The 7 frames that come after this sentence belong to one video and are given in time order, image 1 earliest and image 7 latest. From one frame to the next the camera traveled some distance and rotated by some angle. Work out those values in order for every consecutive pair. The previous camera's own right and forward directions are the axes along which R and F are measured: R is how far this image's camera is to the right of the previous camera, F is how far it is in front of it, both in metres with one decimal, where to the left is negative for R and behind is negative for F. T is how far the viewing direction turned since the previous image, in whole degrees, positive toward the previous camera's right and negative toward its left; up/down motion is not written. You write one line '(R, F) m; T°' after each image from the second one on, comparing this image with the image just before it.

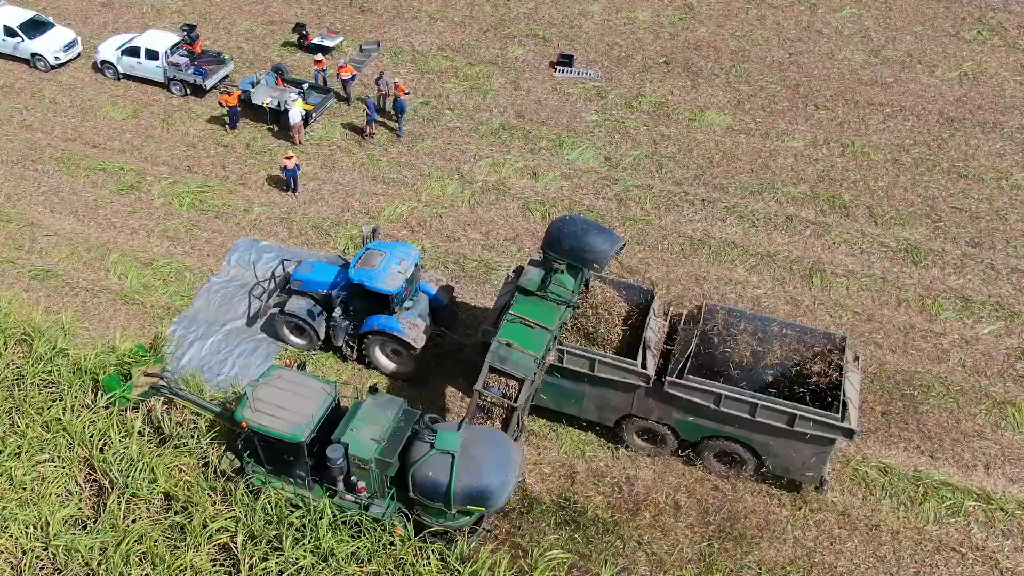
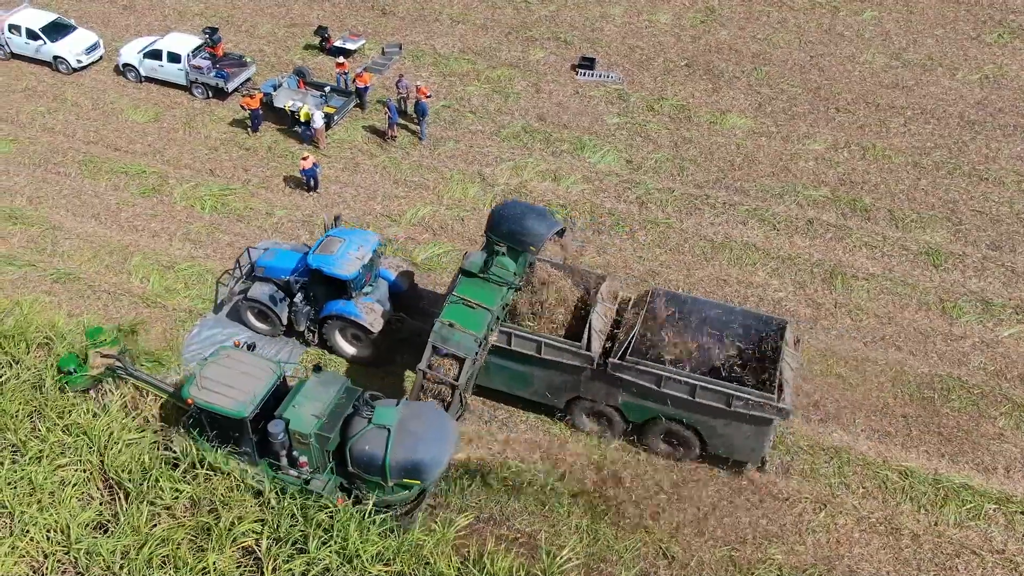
(-0.3, 0.0) m; 0°
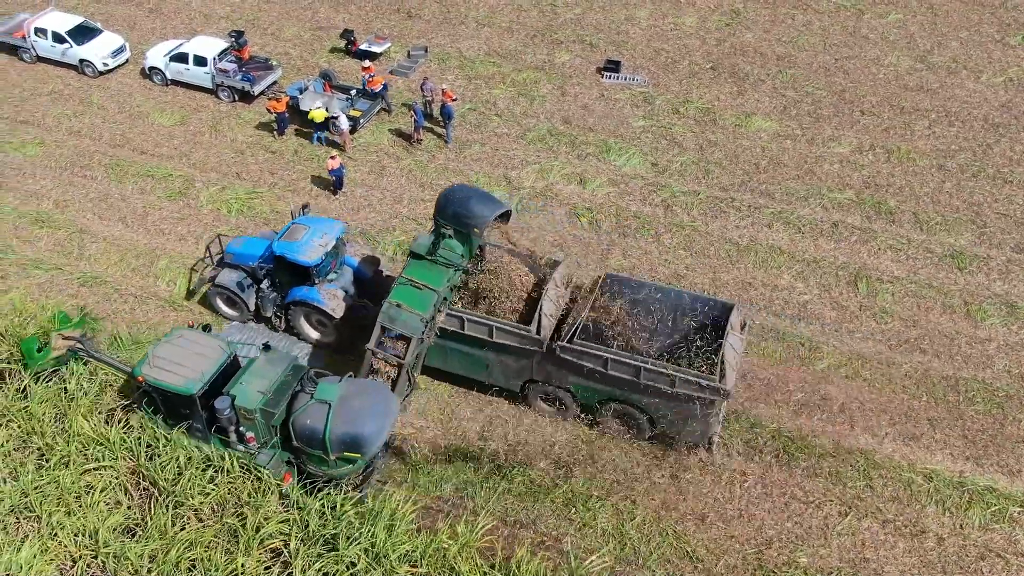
(-0.4, 0.0) m; 0°
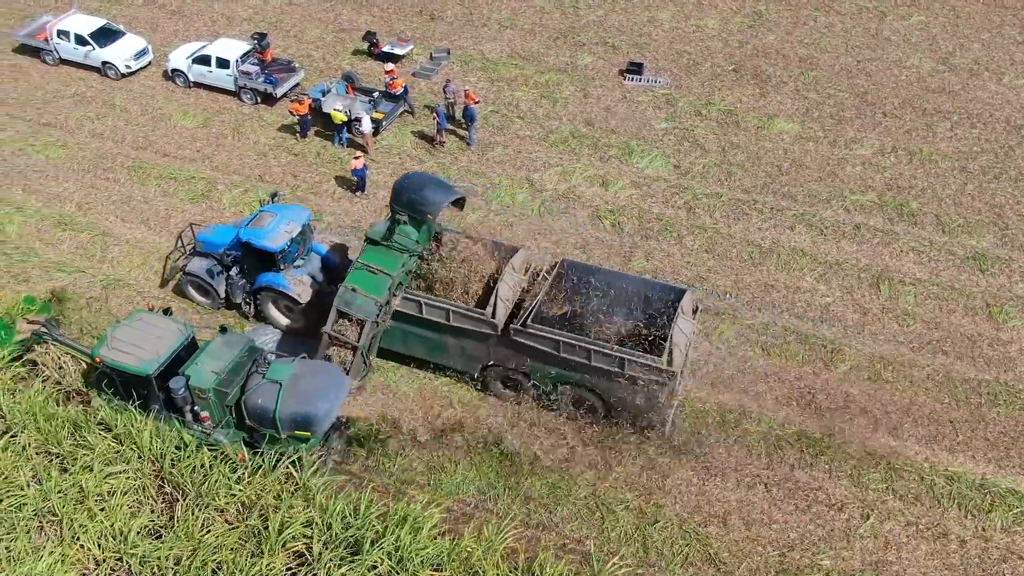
(-0.4, 0.0) m; 0°
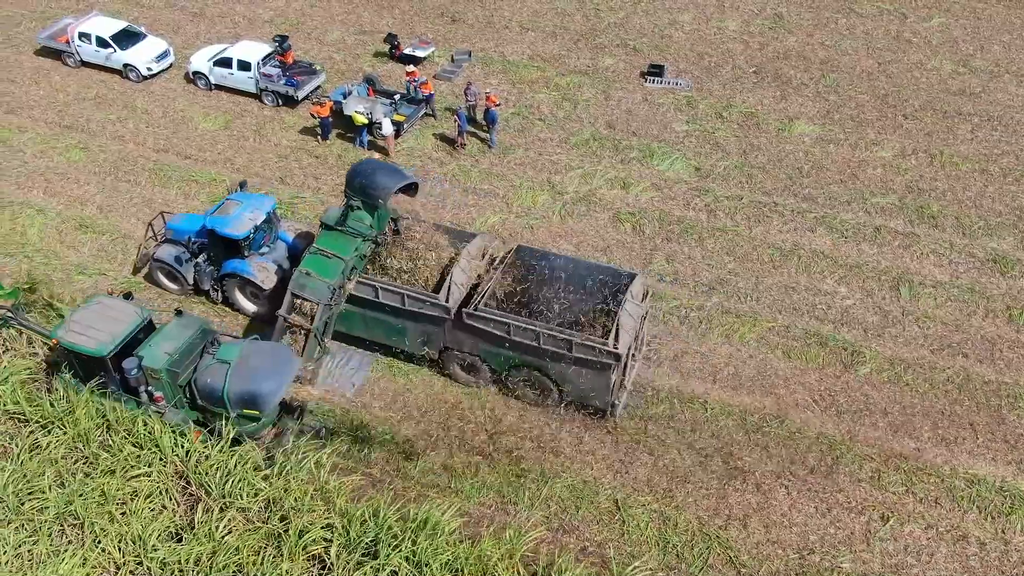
(-0.3, 0.0) m; 0°
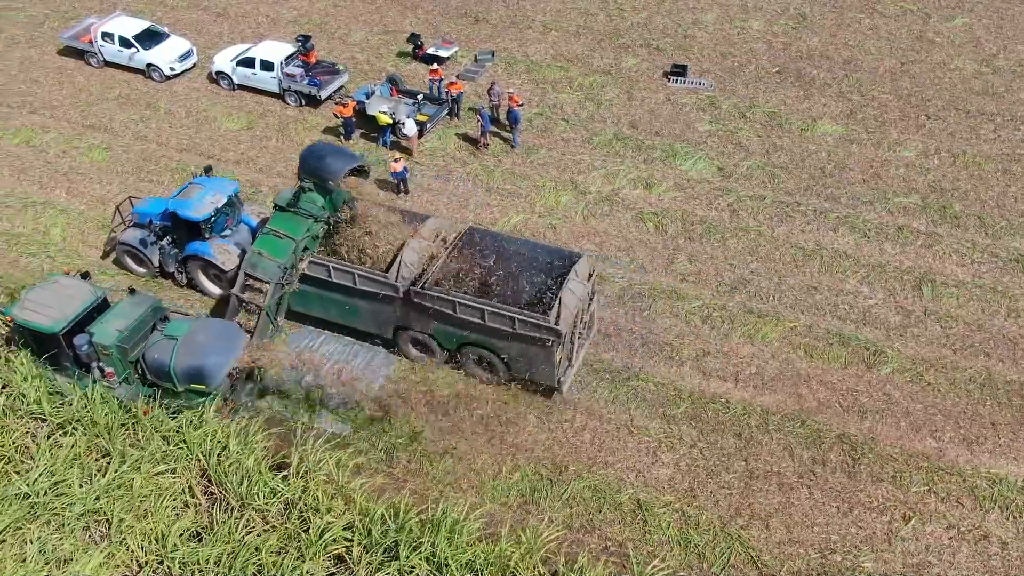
(-0.4, 0.0) m; 0°
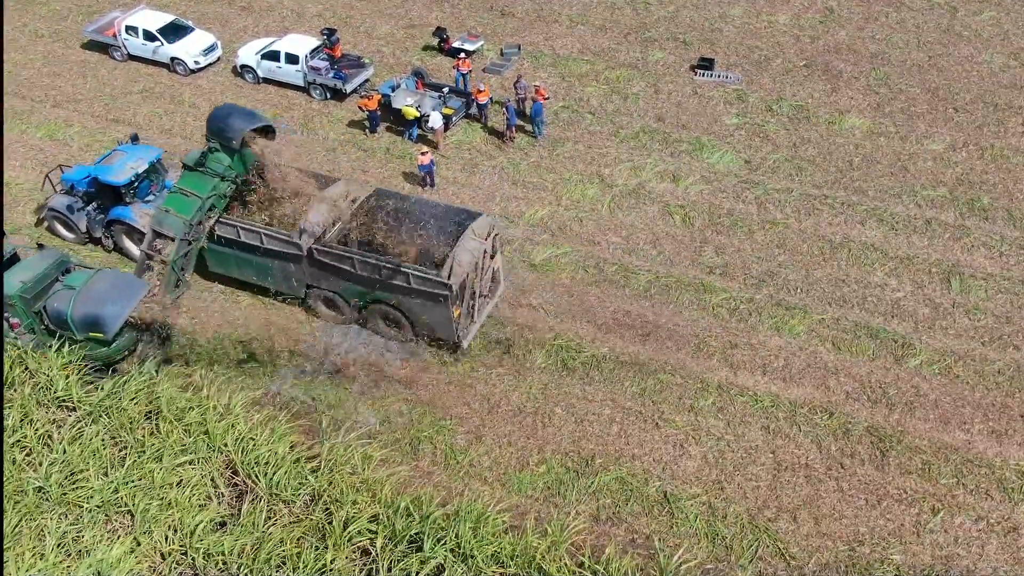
(-0.4, +0.1) m; 0°
